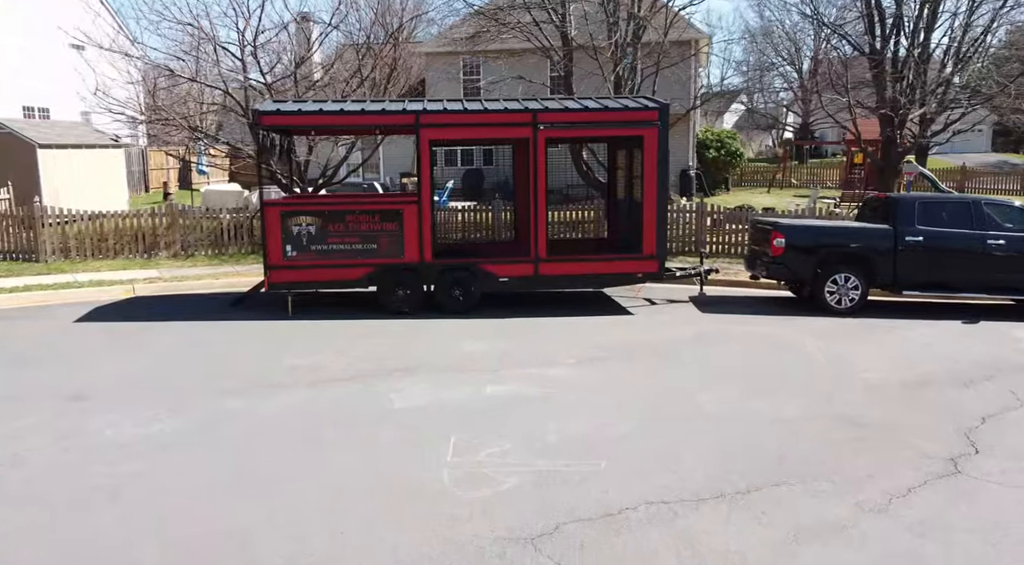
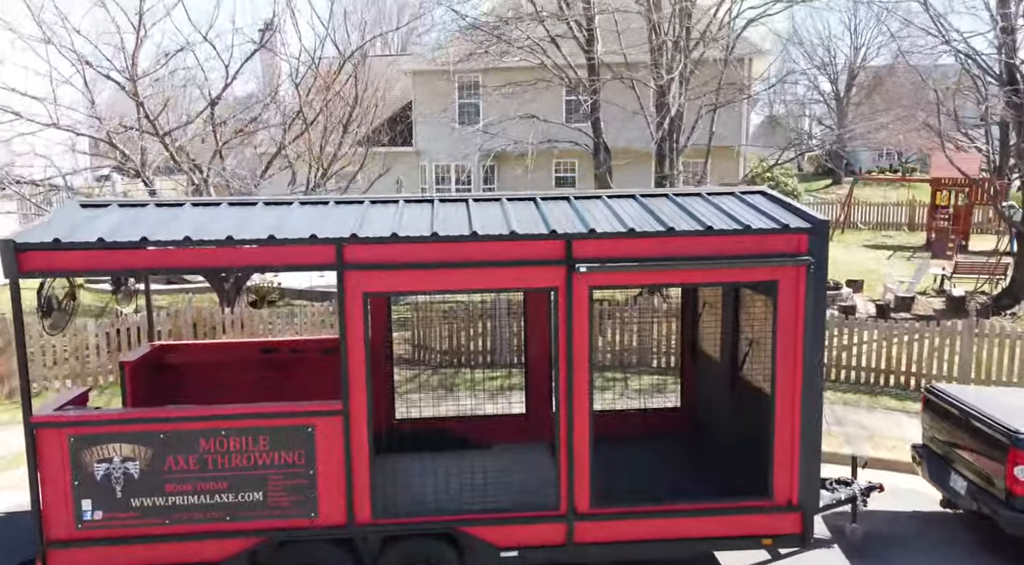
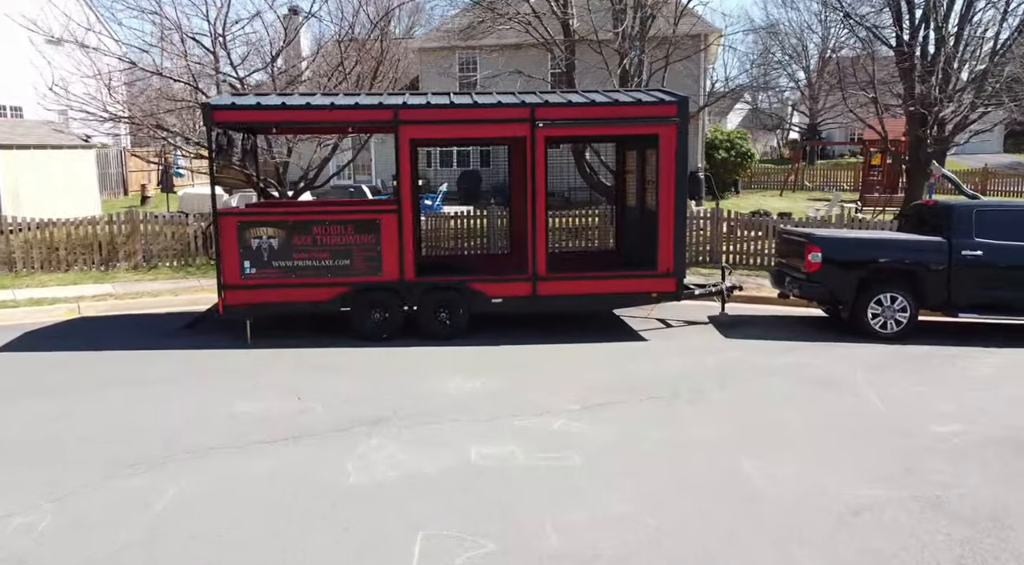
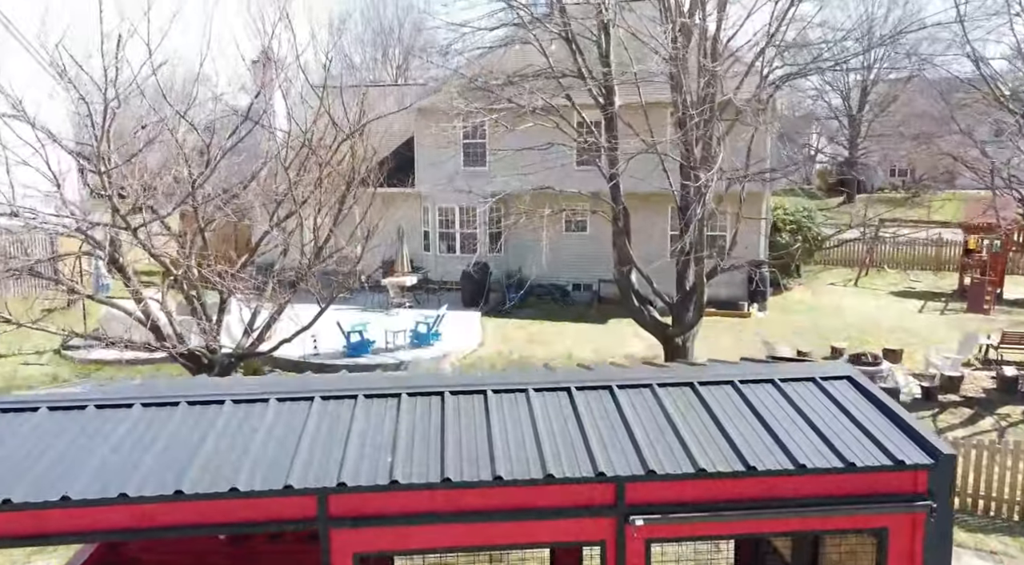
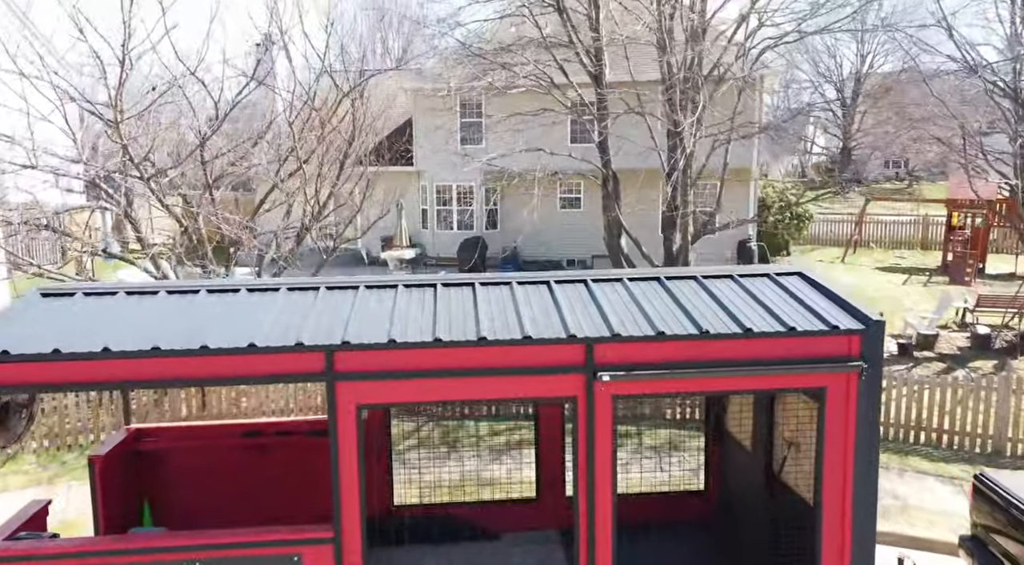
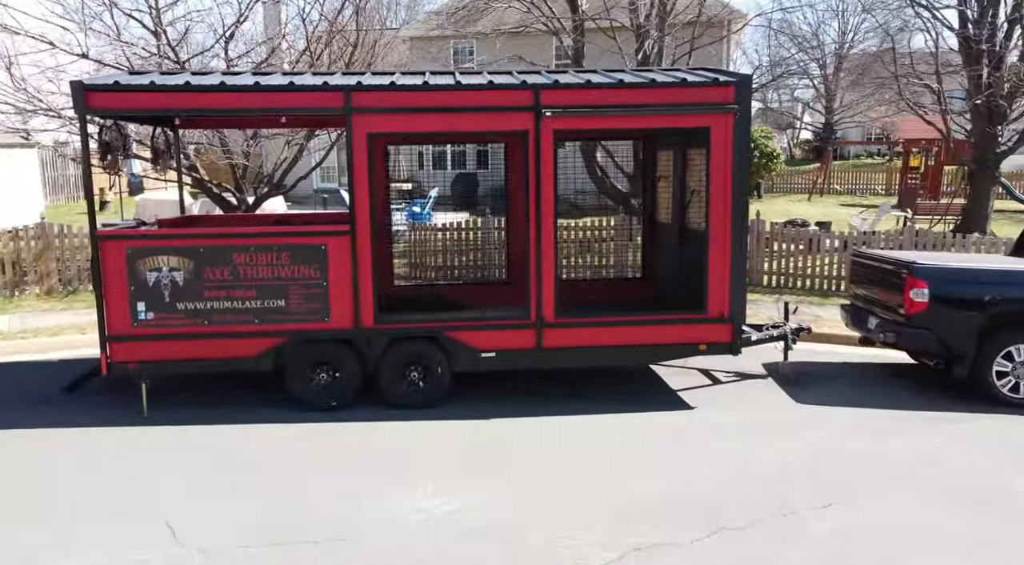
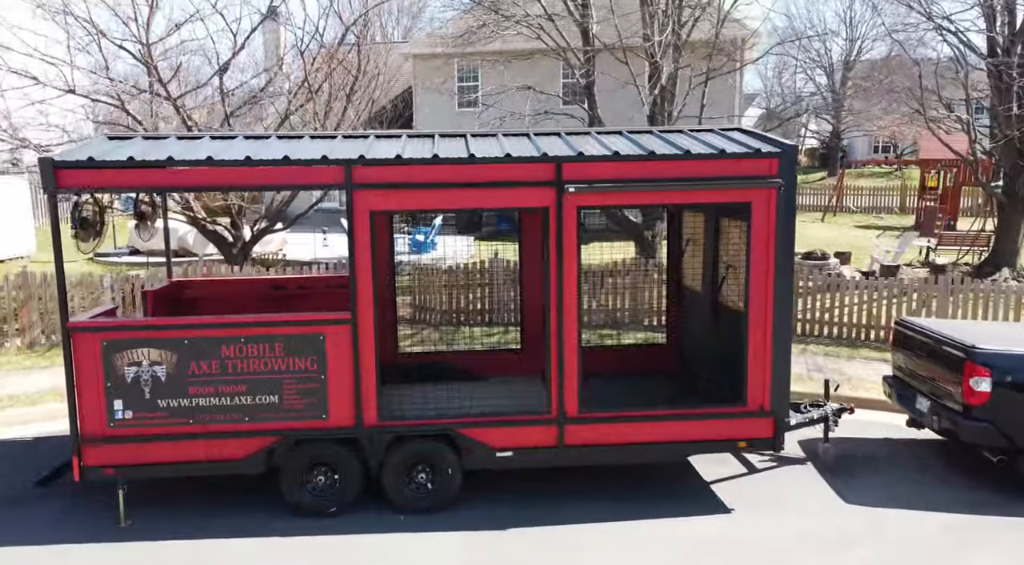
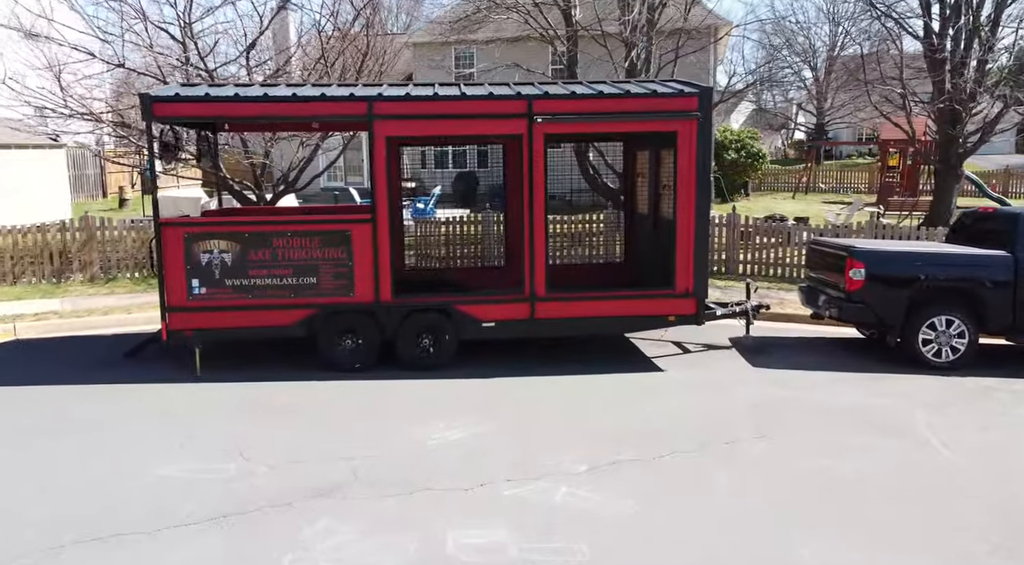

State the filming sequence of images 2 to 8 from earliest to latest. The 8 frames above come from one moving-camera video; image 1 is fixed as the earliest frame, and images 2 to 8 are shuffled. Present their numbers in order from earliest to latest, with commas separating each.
3, 8, 6, 7, 2, 5, 4
